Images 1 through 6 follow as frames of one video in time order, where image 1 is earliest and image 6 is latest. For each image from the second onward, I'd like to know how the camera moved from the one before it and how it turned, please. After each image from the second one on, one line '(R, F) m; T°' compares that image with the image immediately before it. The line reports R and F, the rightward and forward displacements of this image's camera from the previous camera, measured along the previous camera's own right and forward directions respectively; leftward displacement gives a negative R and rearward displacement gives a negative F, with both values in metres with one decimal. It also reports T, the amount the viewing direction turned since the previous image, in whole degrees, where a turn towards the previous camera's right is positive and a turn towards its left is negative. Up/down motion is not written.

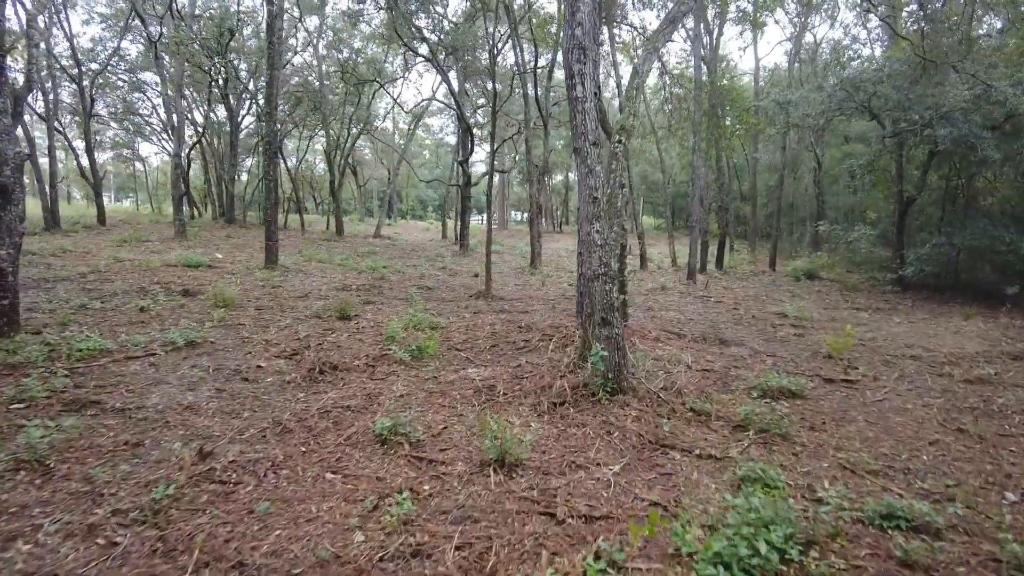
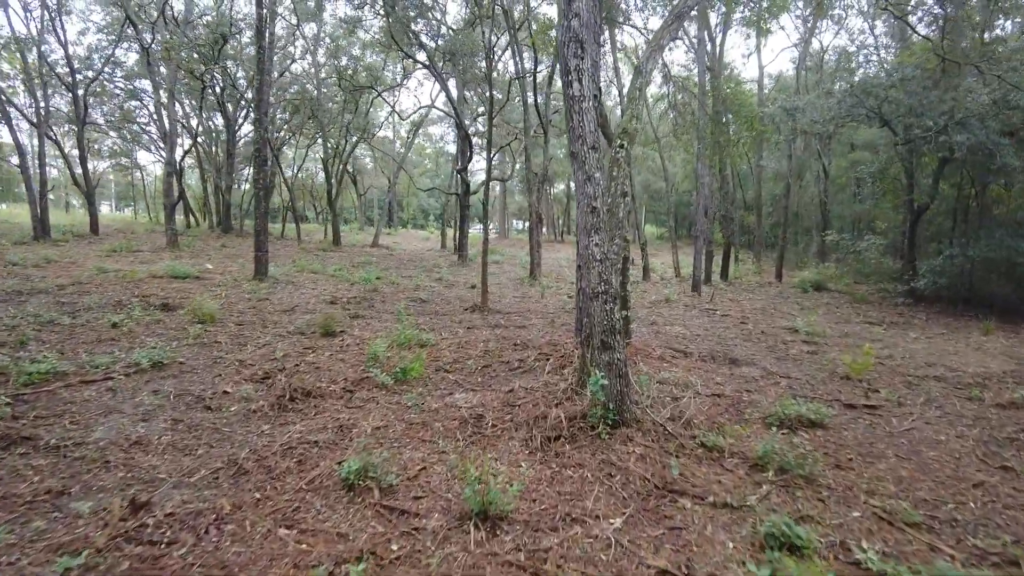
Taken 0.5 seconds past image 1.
(+0.1, +0.4) m; 0°
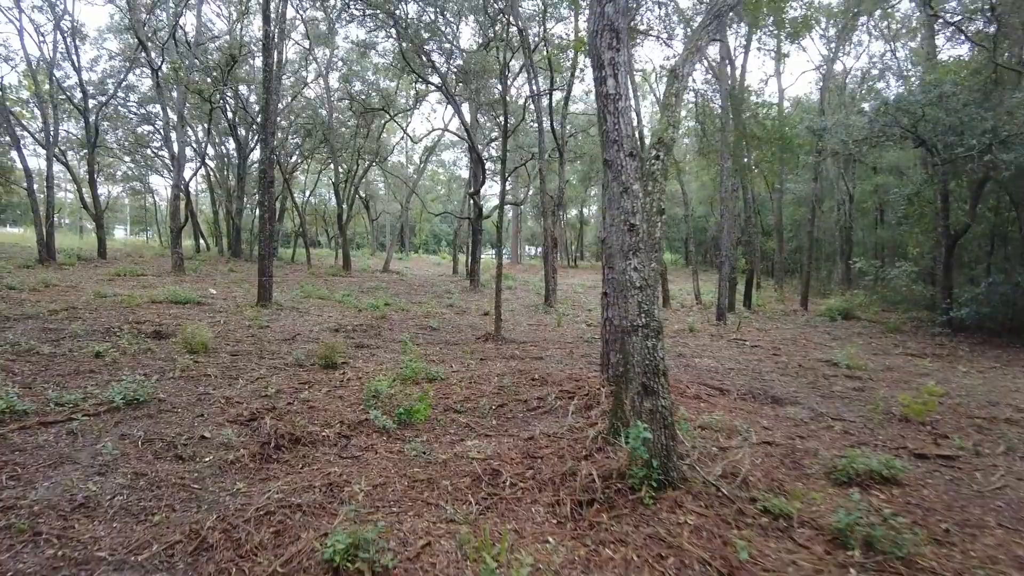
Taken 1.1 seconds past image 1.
(-0.1, +0.5) m; -1°
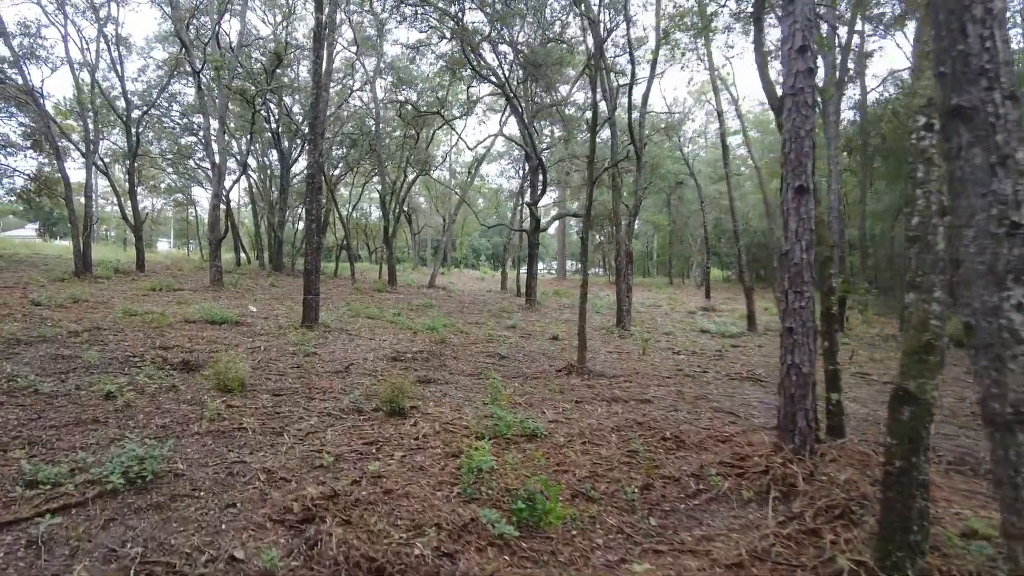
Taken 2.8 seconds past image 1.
(-0.6, +1.3) m; -3°
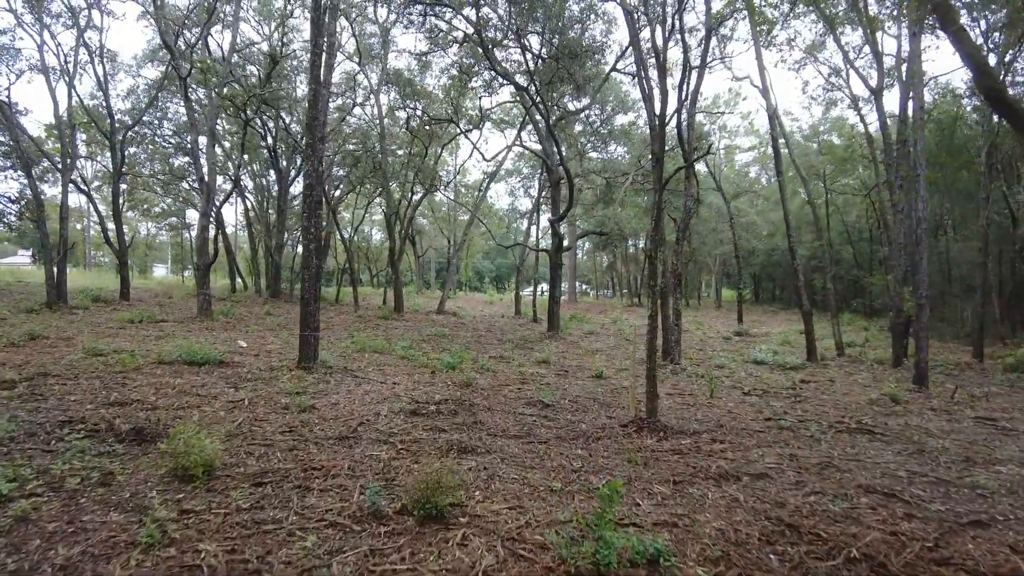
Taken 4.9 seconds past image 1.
(-0.4, +1.5) m; 0°
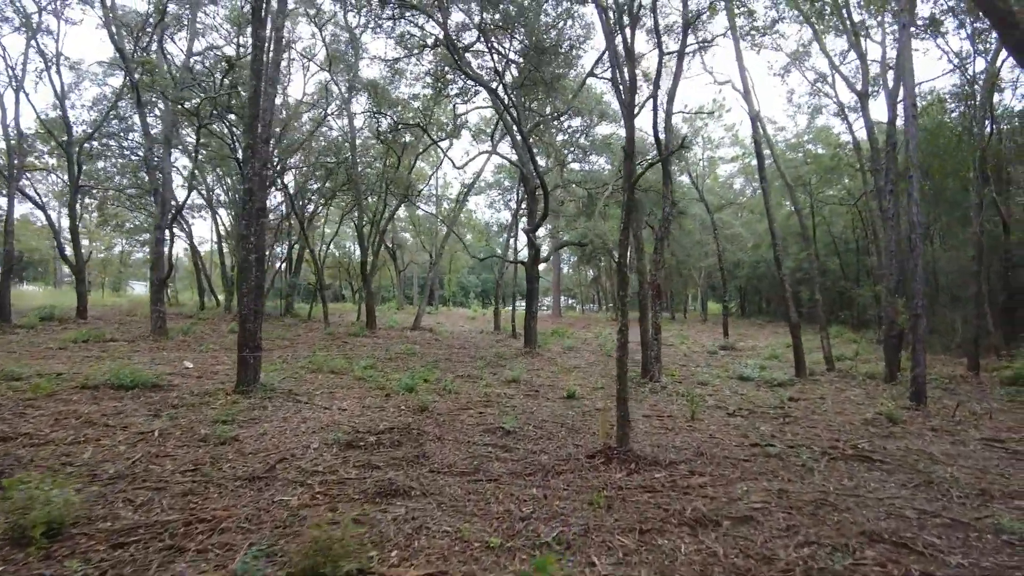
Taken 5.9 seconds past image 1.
(+0.3, +0.7) m; +1°
